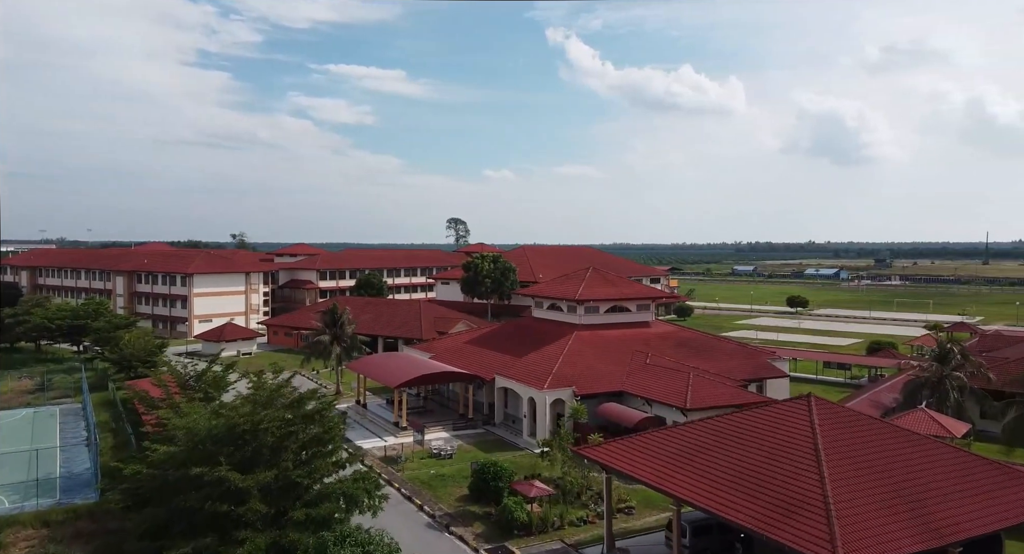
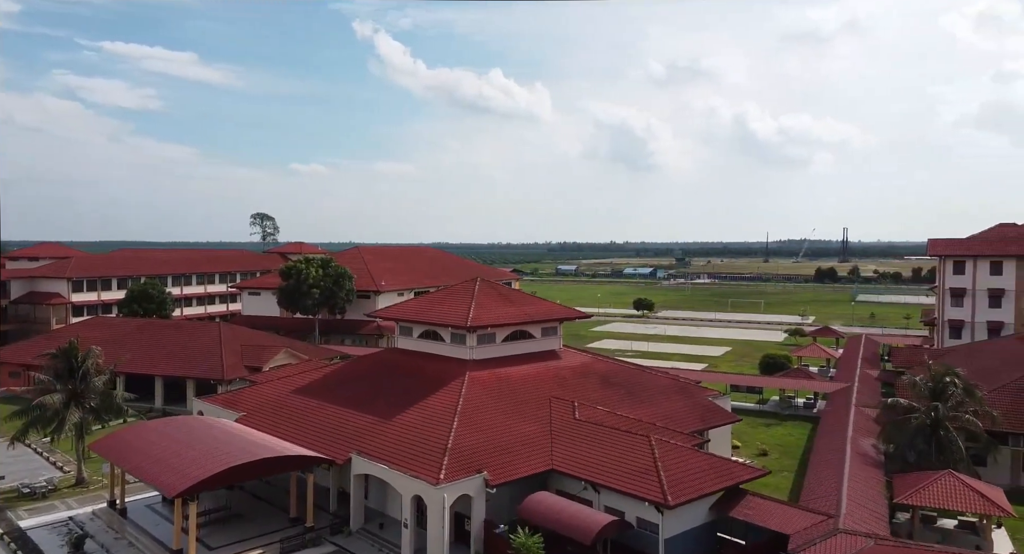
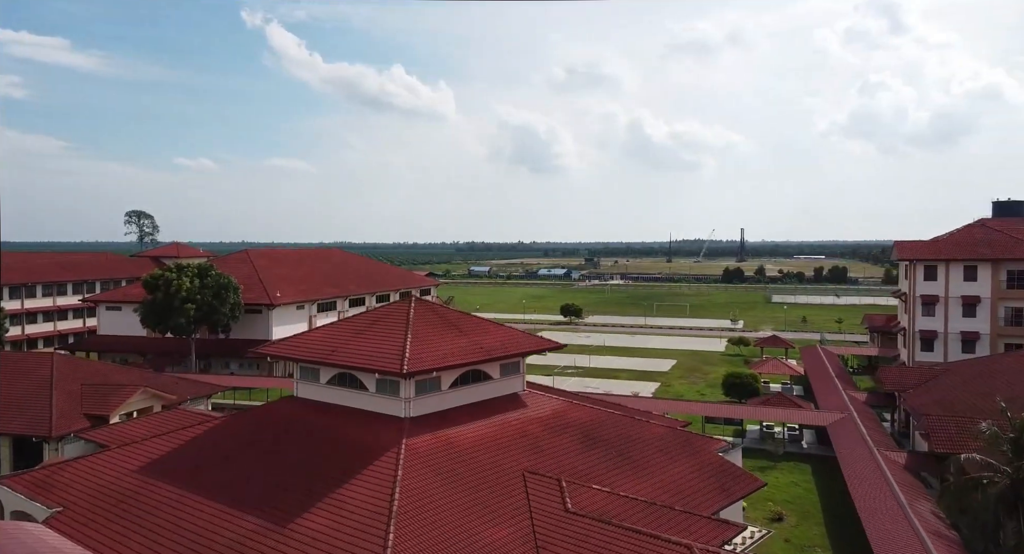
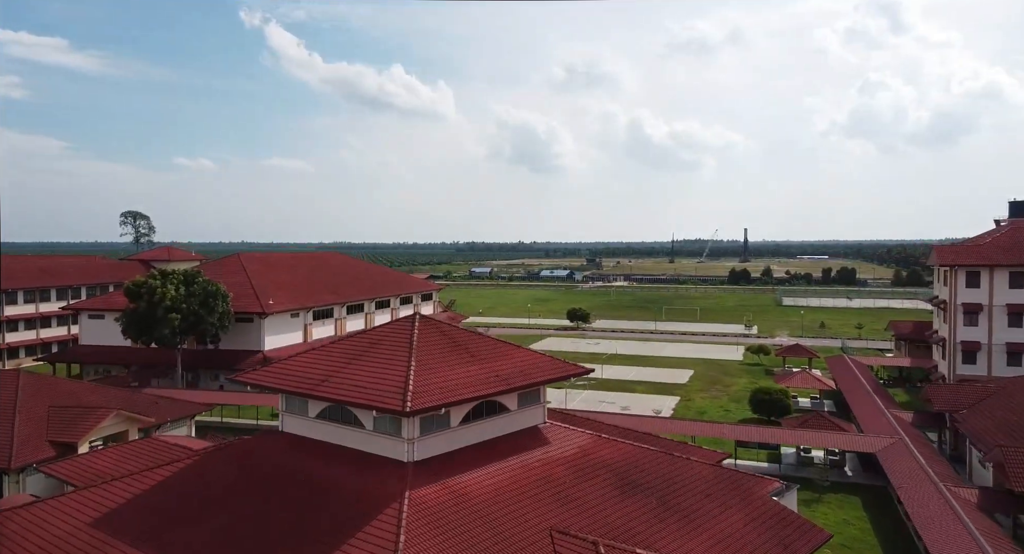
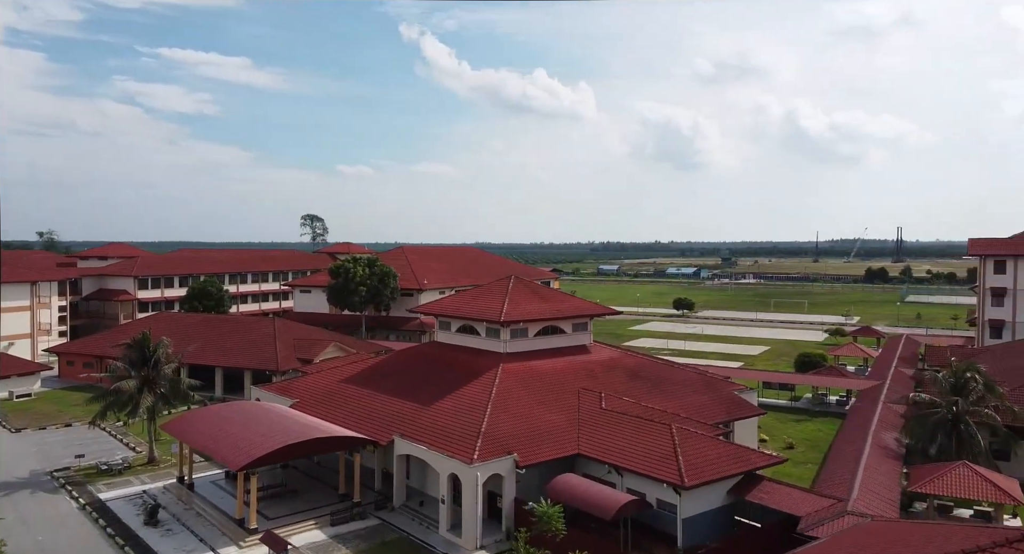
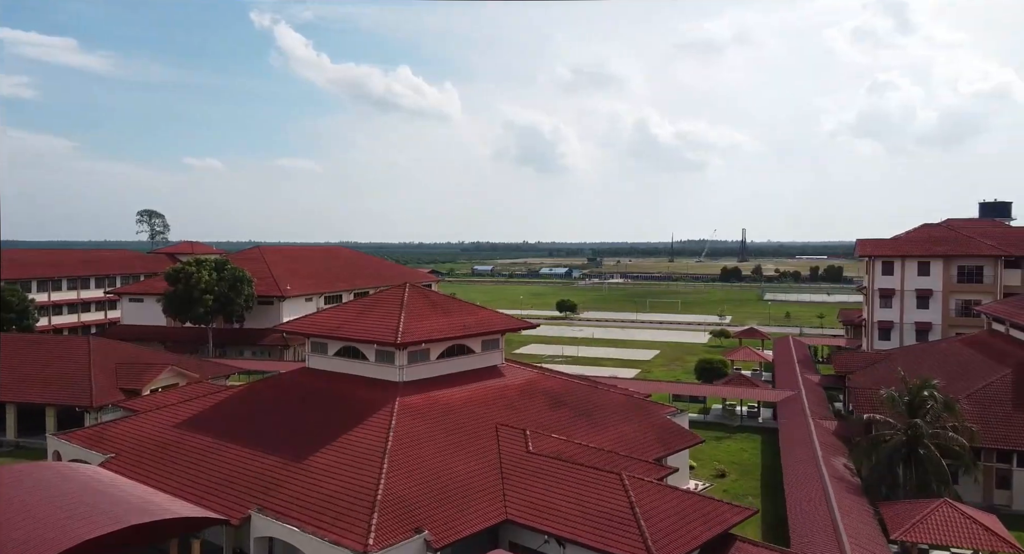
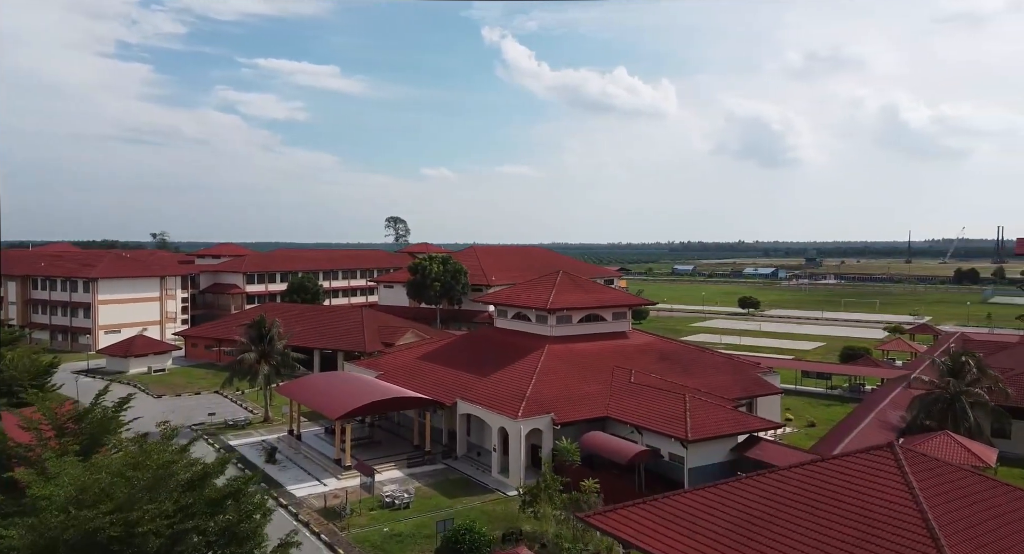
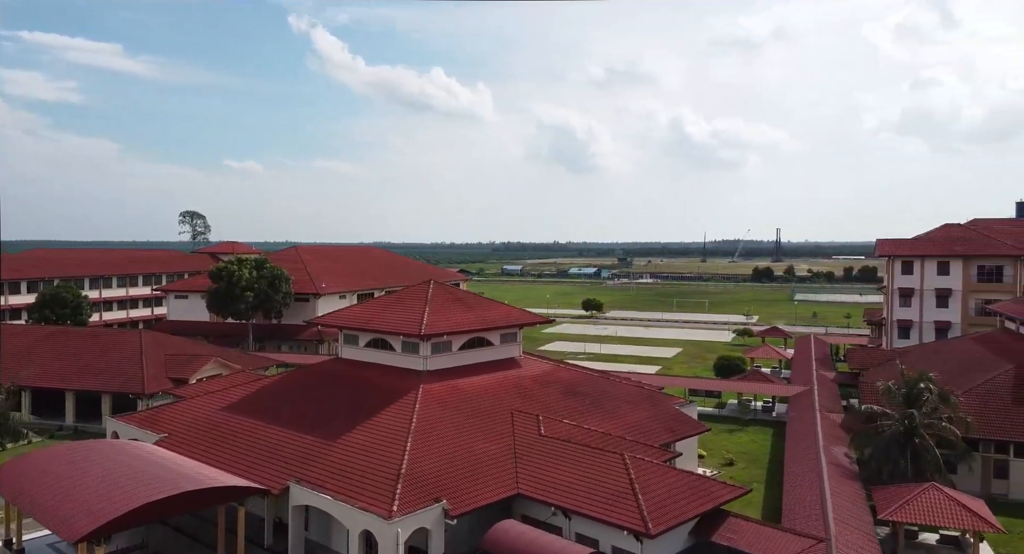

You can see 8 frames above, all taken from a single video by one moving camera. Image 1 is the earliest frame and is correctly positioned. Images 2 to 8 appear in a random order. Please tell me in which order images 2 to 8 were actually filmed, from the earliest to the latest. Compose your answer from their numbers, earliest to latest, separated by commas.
7, 5, 2, 8, 6, 3, 4
